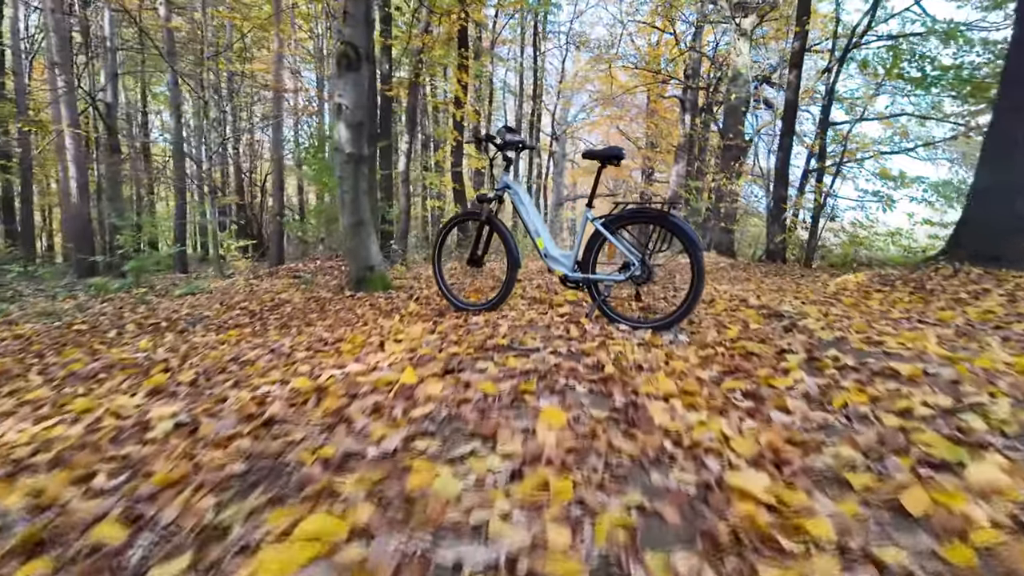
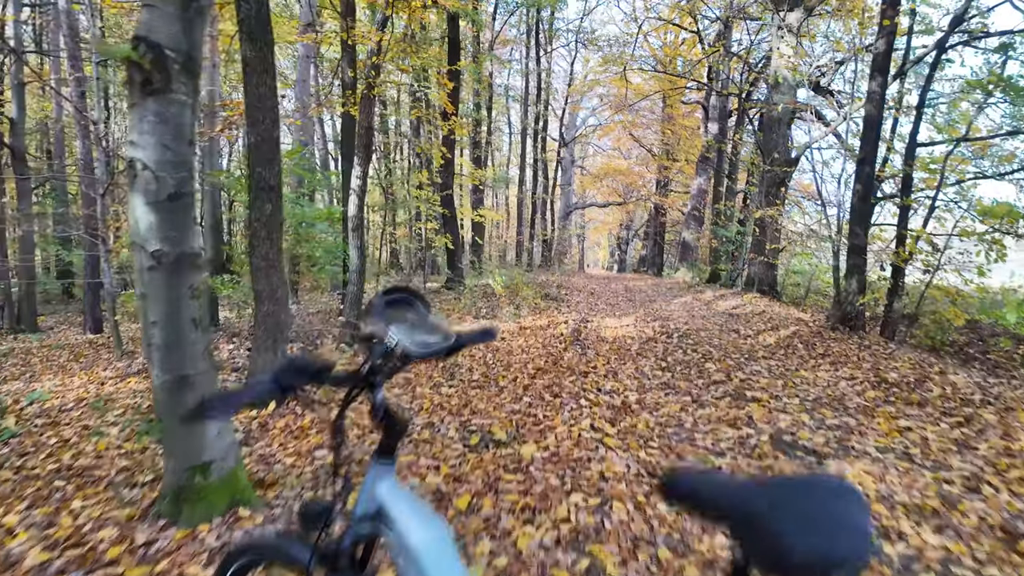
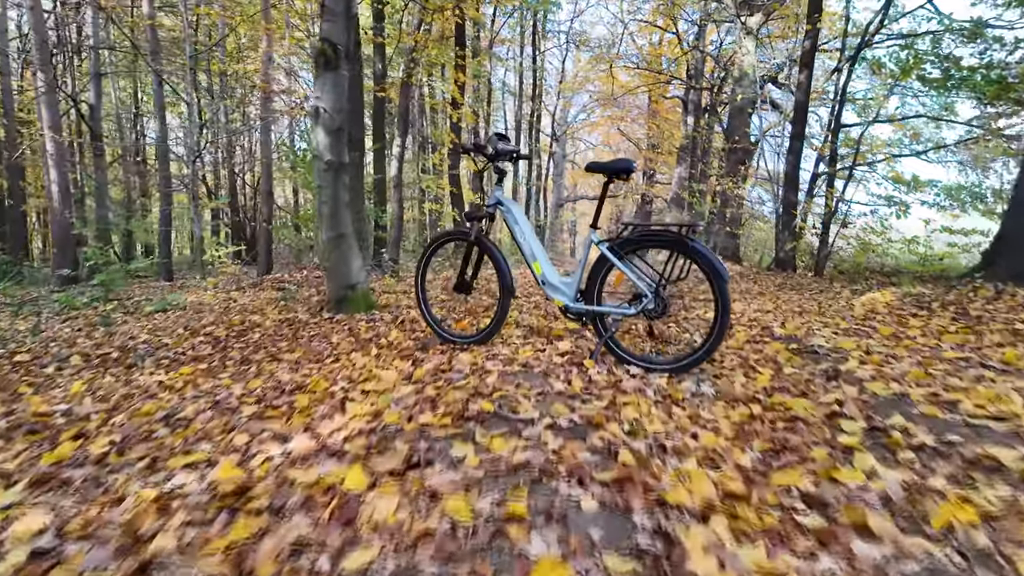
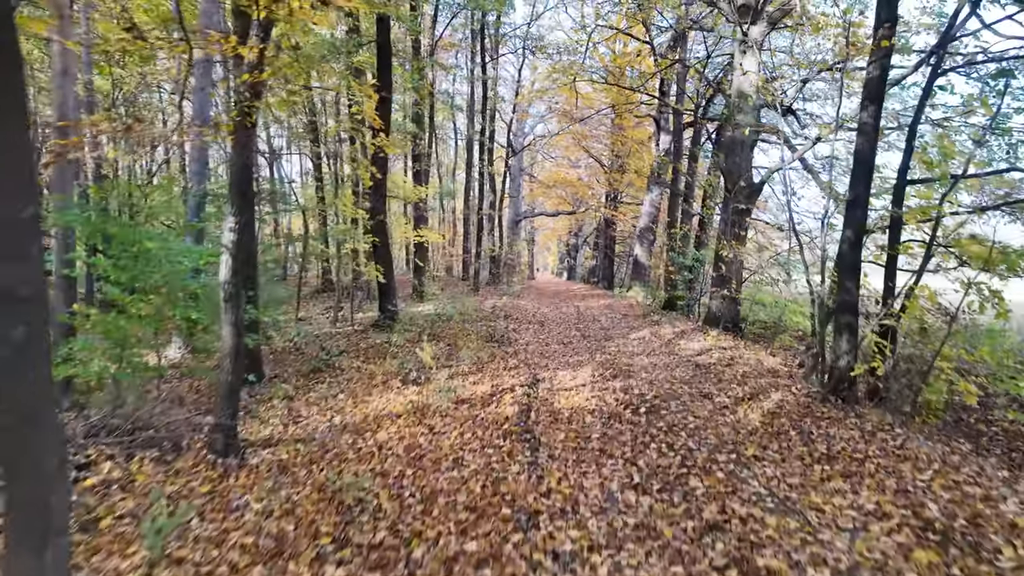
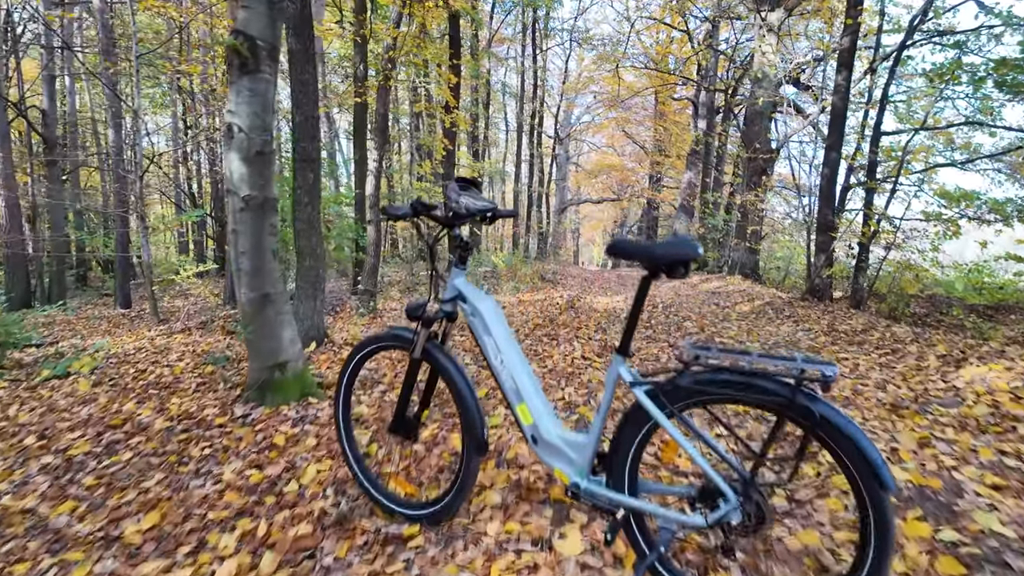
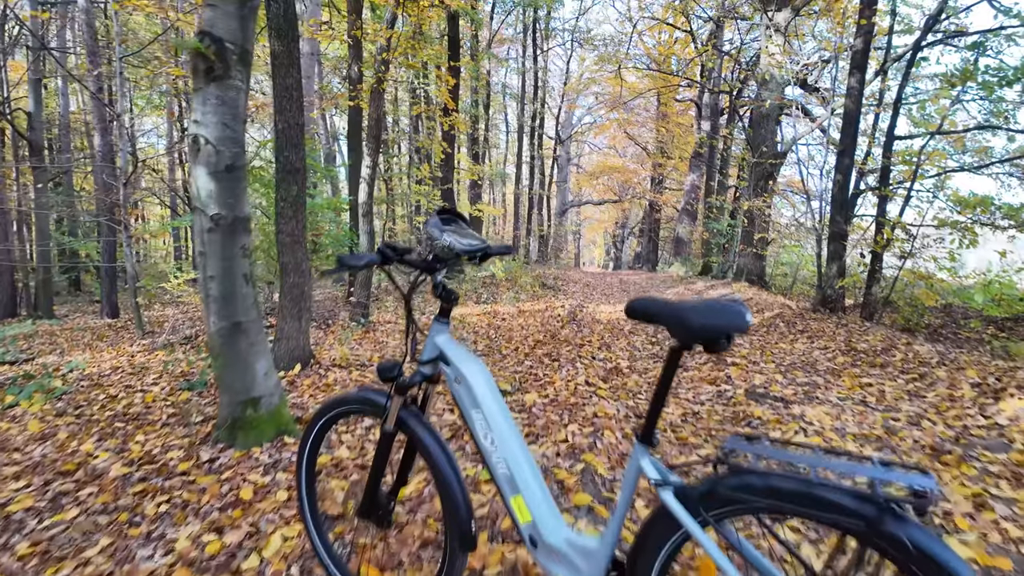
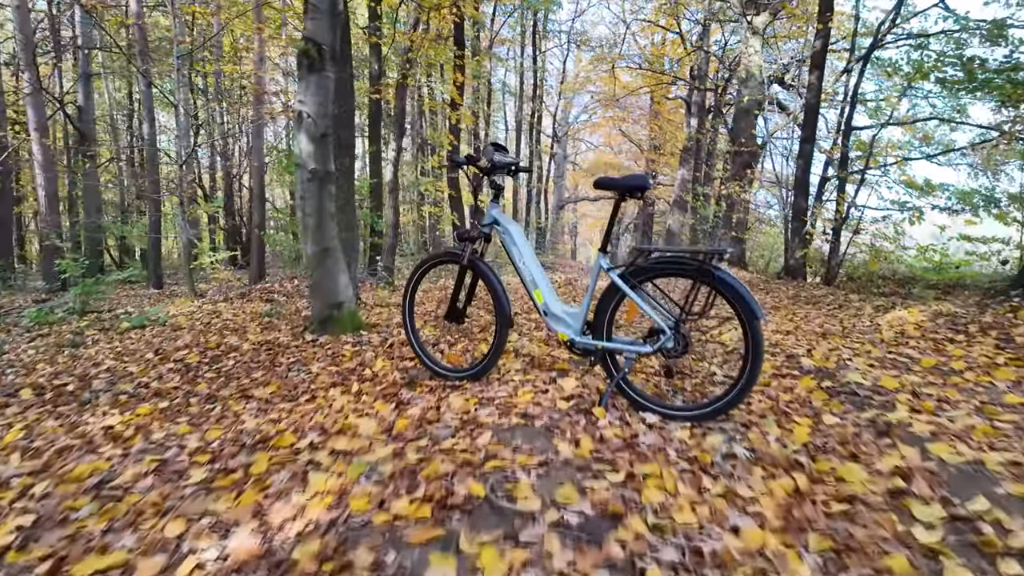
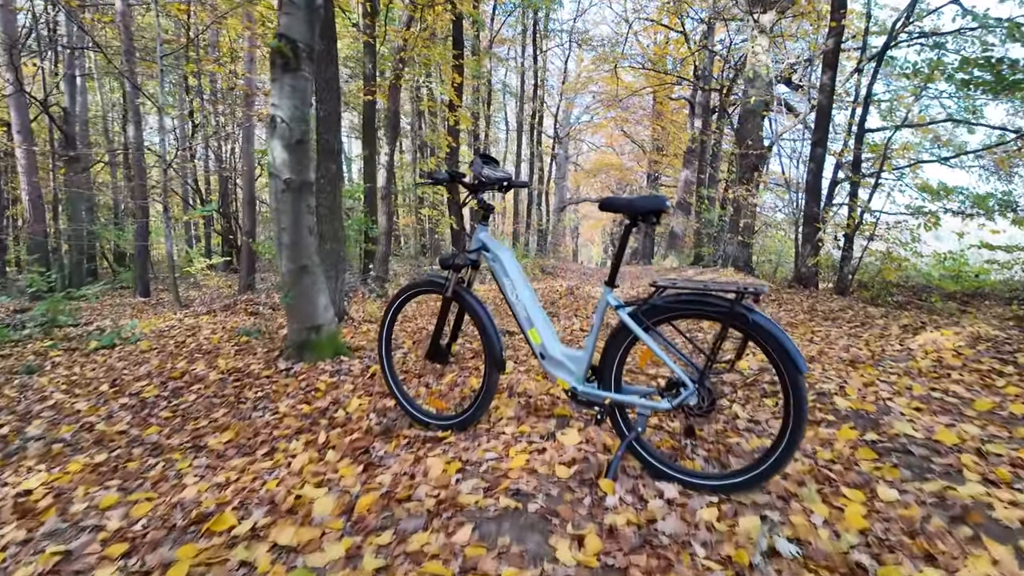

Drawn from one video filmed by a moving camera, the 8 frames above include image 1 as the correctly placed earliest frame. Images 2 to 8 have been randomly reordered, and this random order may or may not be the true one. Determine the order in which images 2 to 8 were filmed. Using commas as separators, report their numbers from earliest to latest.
3, 7, 8, 5, 6, 2, 4
